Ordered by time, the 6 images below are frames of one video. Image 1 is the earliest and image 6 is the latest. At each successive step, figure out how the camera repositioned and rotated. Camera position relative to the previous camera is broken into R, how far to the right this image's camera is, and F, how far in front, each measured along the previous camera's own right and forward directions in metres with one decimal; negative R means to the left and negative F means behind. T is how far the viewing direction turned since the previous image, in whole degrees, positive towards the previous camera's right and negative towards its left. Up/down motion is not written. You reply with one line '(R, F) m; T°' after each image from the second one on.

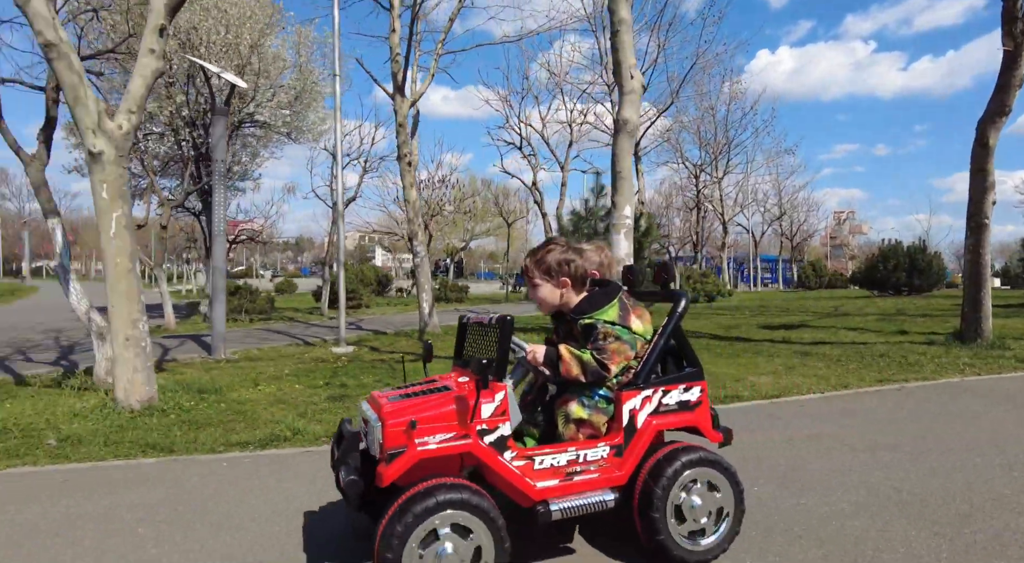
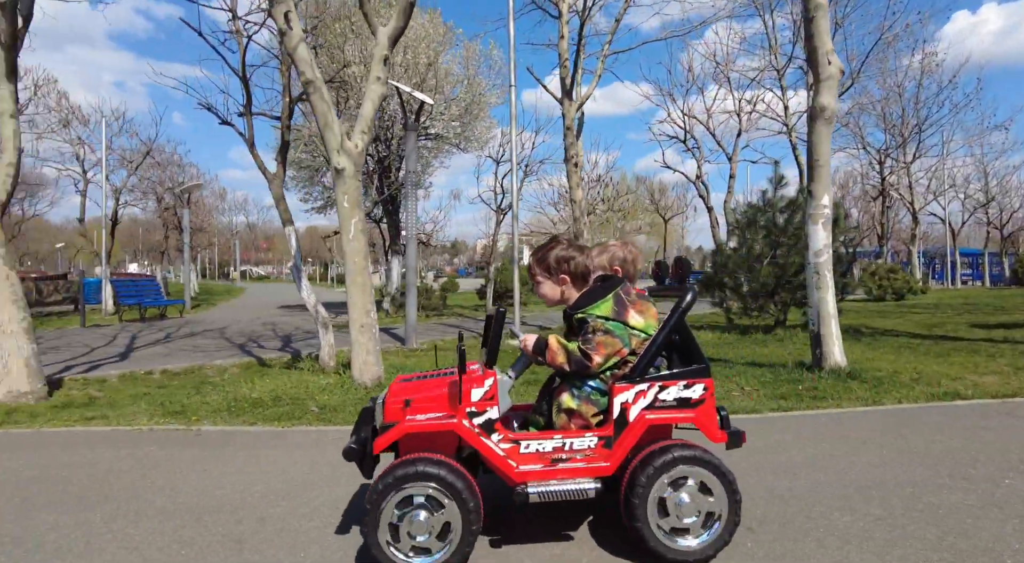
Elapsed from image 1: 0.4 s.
(-0.2, -0.4) m; -14°
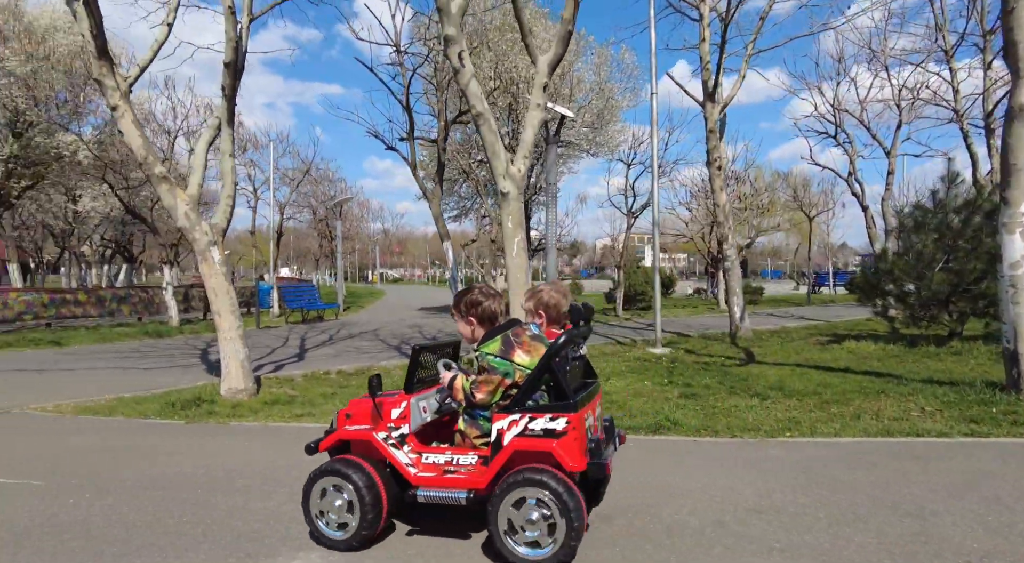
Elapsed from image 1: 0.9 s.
(-0.2, -0.3) m; -11°
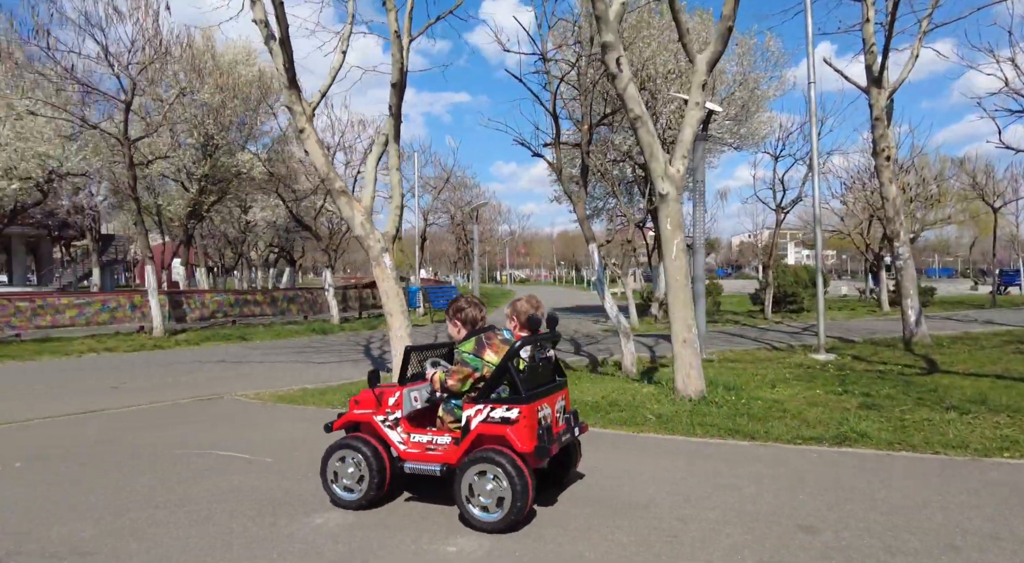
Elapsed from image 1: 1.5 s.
(-0.2, -0.1) m; -11°
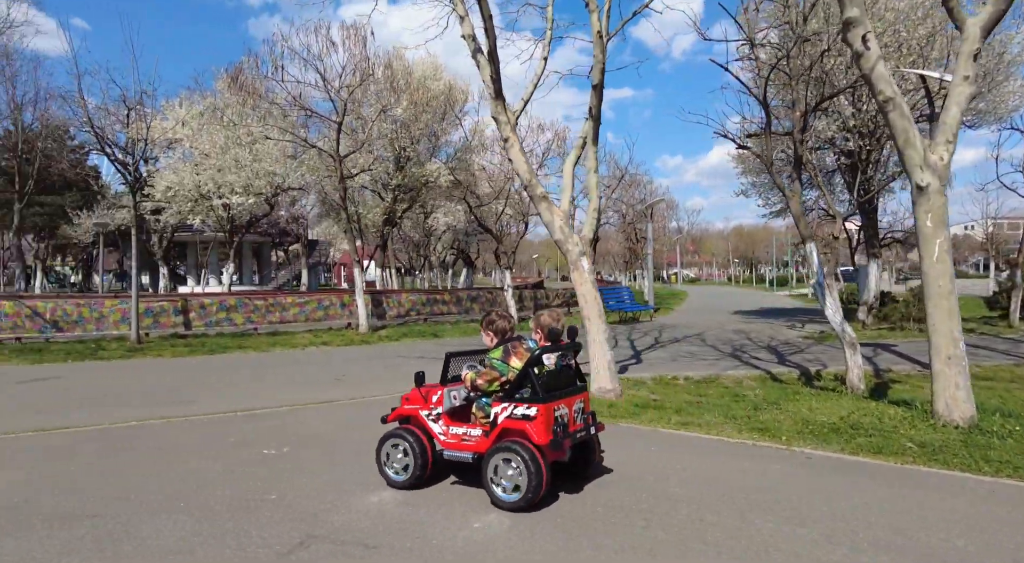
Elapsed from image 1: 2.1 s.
(-0.4, 0.0) m; -14°
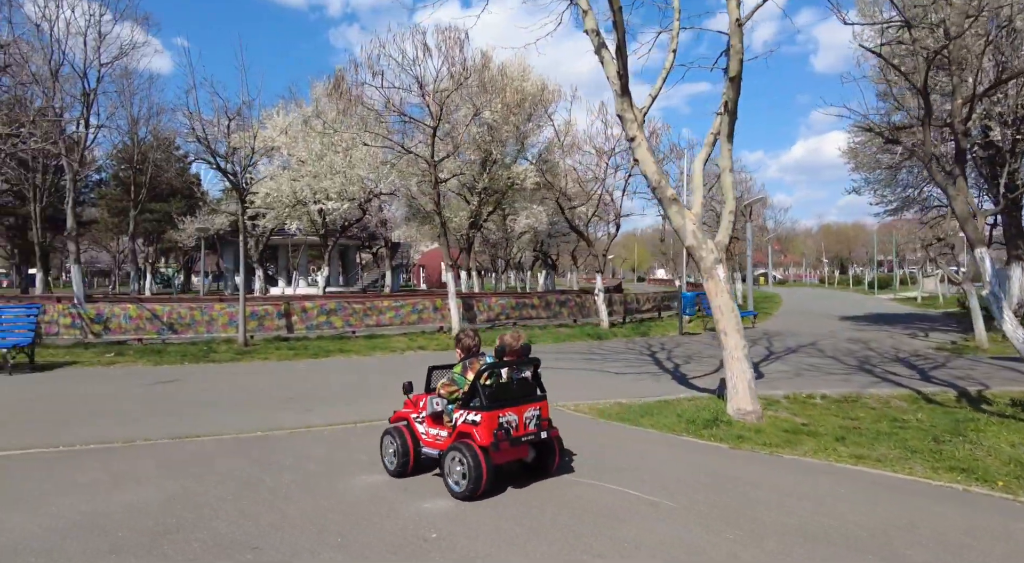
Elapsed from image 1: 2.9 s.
(-0.6, +0.4) m; -6°
